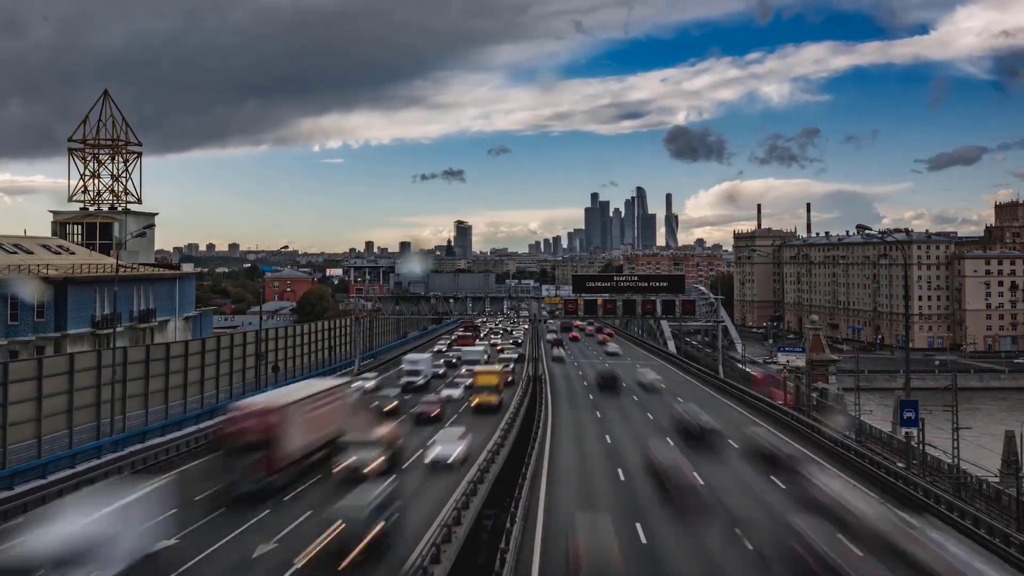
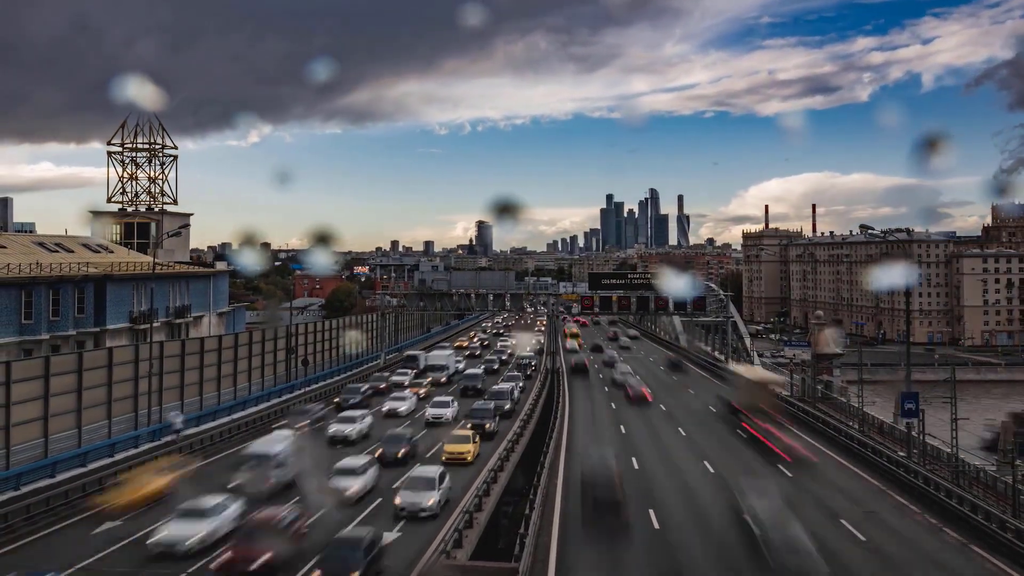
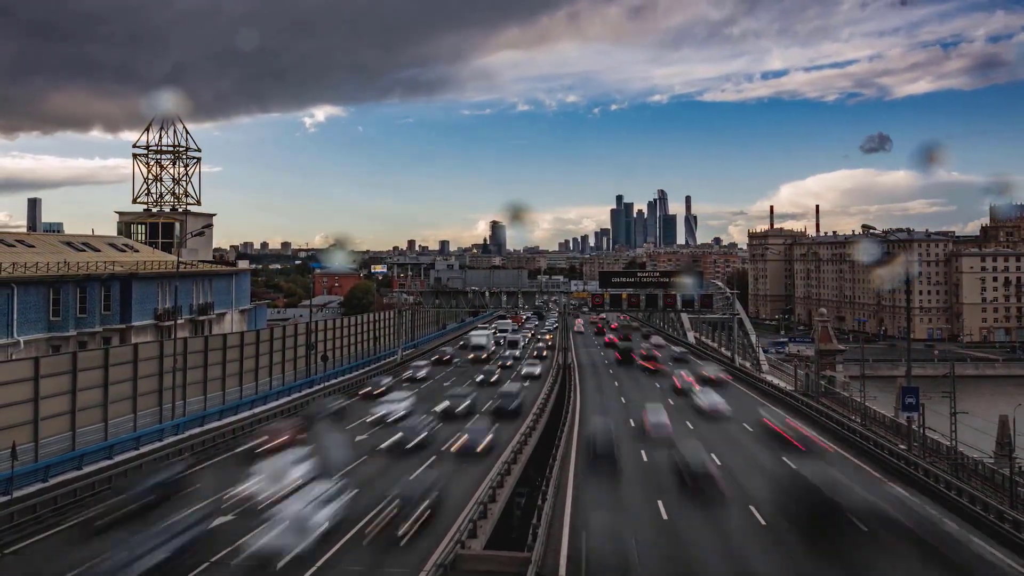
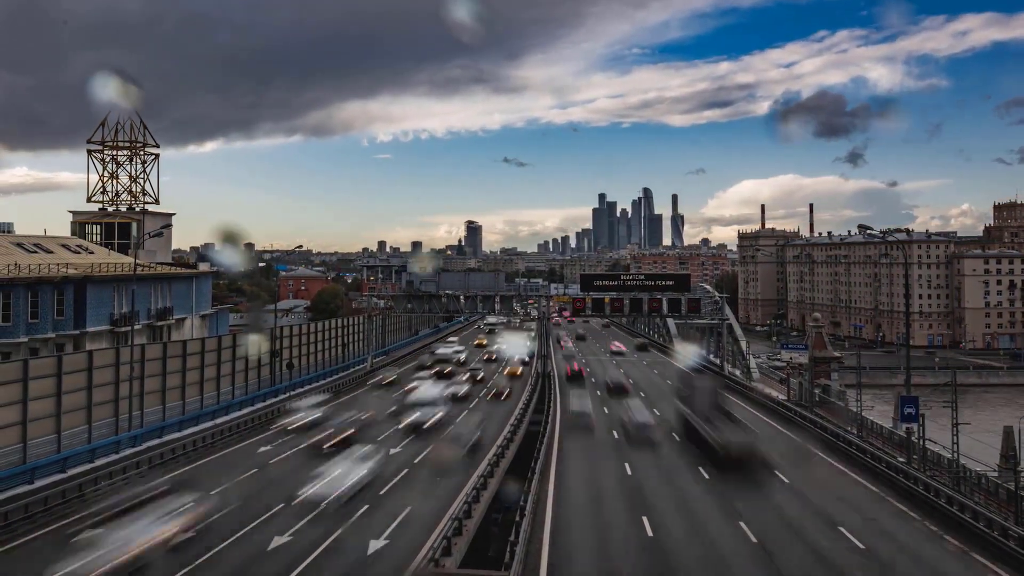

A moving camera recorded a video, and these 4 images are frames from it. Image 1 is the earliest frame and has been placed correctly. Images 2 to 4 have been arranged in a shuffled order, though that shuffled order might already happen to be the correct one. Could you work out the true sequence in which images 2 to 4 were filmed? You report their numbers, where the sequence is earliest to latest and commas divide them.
4, 2, 3
